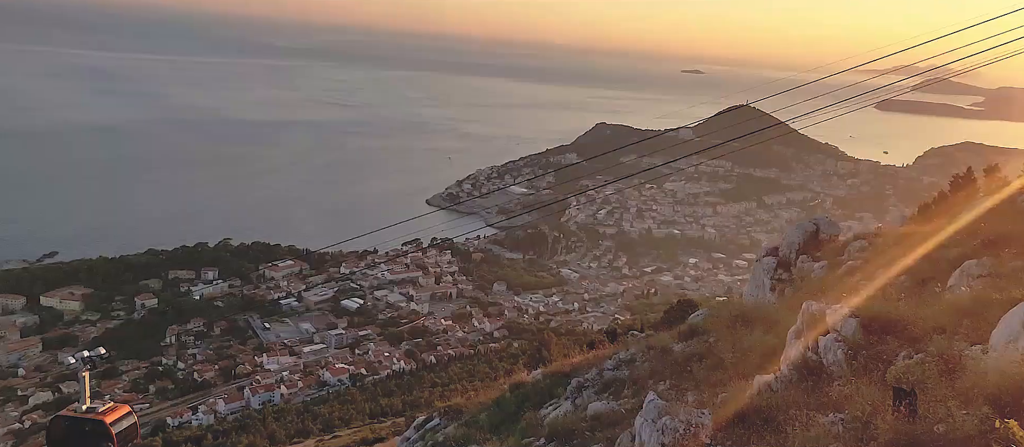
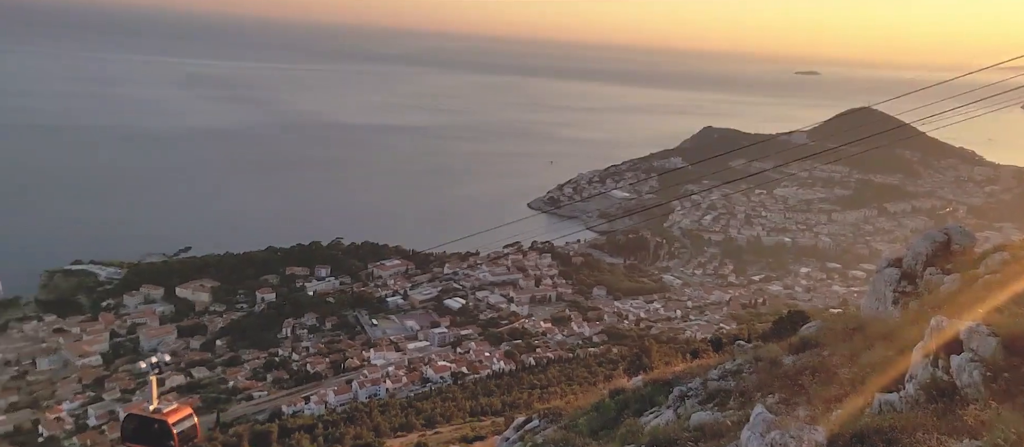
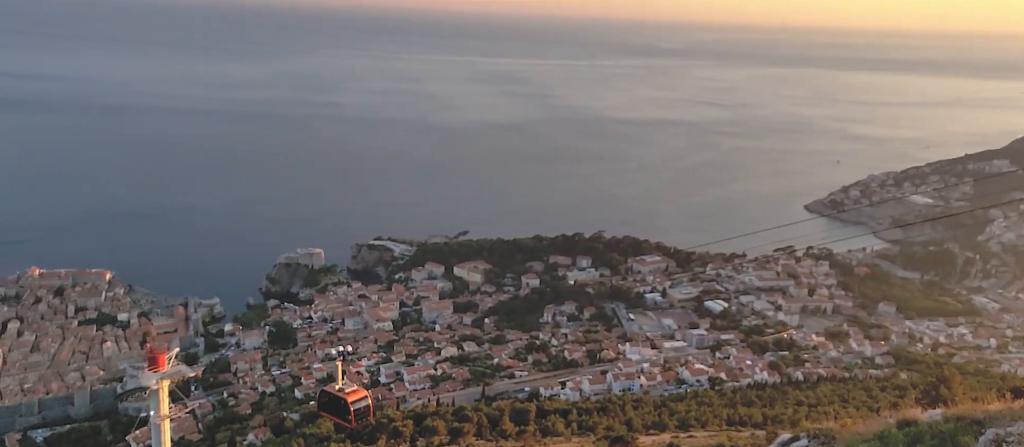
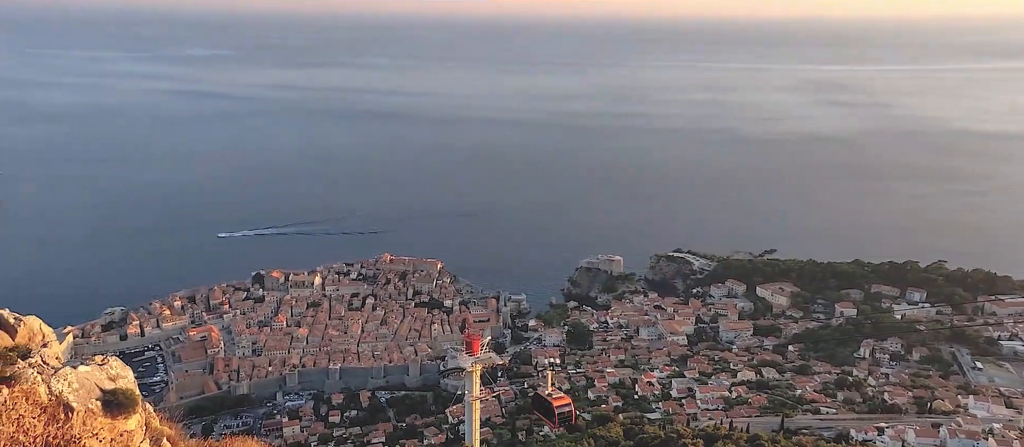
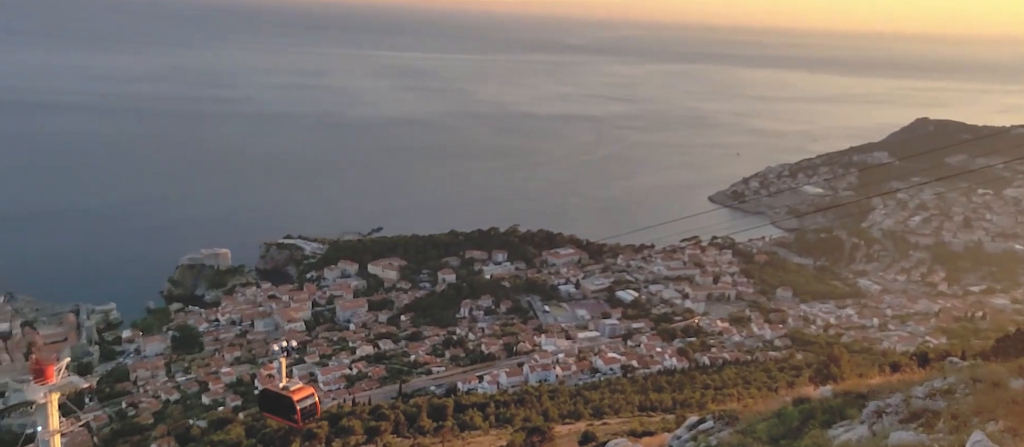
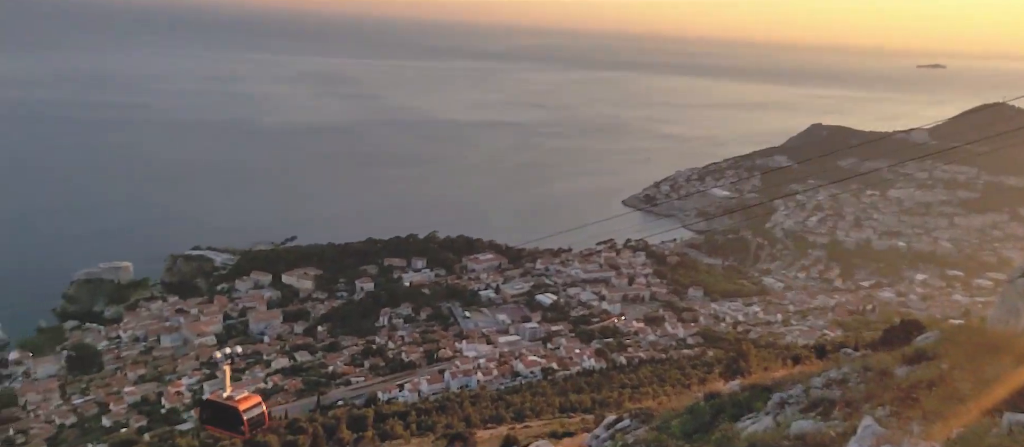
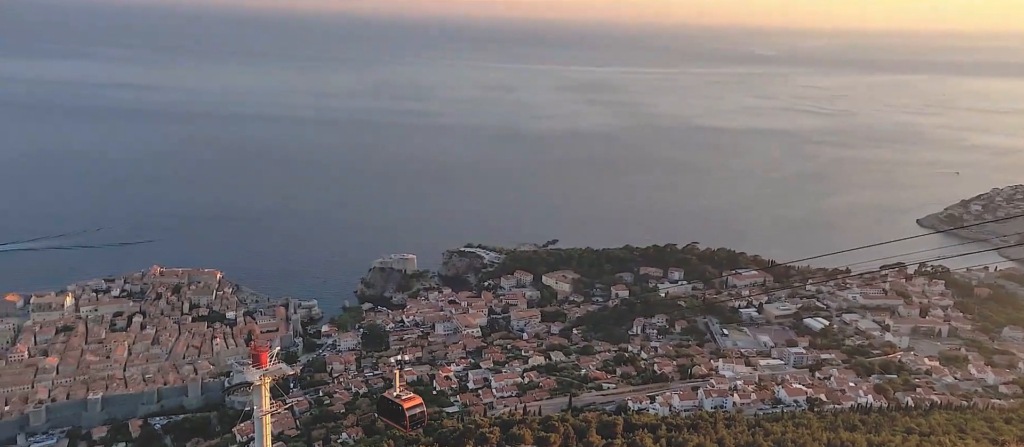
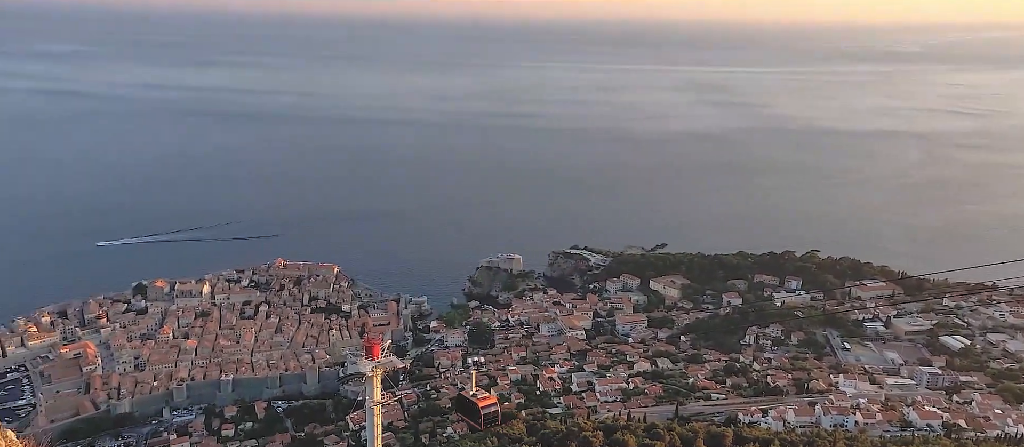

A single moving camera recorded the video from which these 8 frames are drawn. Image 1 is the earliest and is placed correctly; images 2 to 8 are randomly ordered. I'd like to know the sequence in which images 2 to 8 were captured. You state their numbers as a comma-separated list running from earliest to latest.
2, 6, 5, 3, 7, 8, 4
